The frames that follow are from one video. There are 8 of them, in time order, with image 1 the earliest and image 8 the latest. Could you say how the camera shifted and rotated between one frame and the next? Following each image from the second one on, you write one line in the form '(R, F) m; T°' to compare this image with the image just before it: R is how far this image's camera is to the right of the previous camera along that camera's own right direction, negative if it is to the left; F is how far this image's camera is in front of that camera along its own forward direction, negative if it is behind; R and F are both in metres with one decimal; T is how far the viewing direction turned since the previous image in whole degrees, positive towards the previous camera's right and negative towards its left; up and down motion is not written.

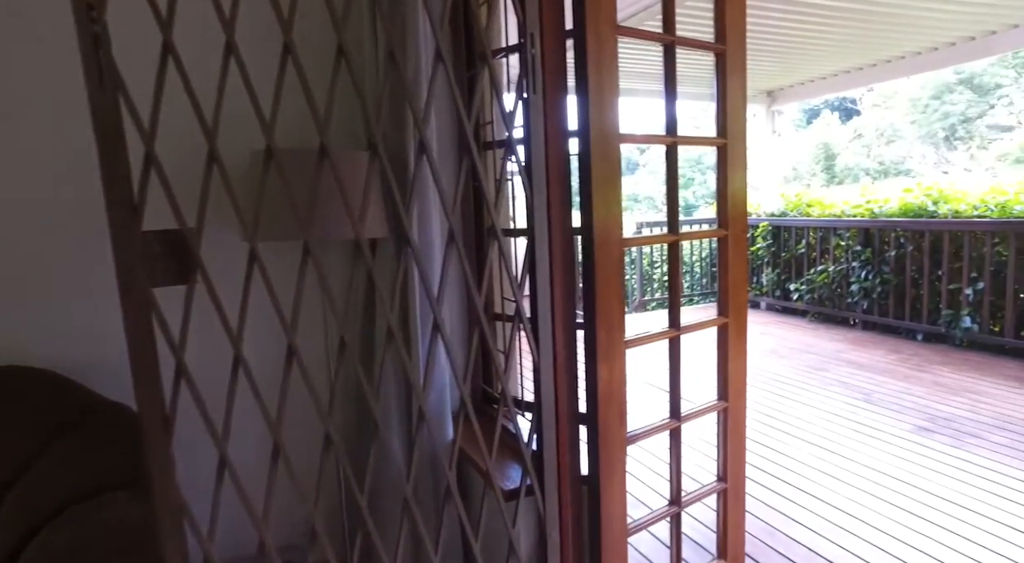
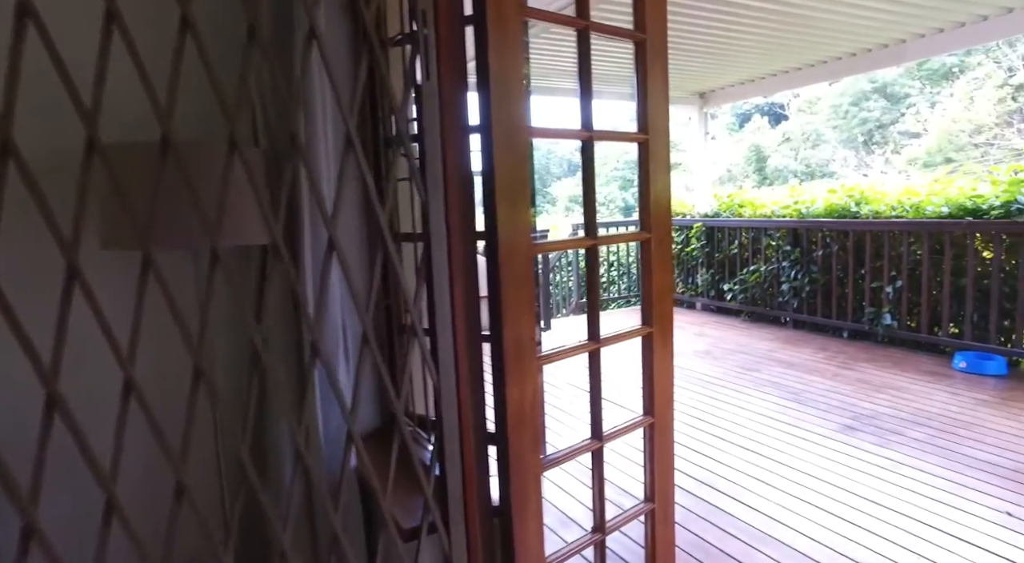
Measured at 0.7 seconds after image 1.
(+0.1, +0.1) m; +5°
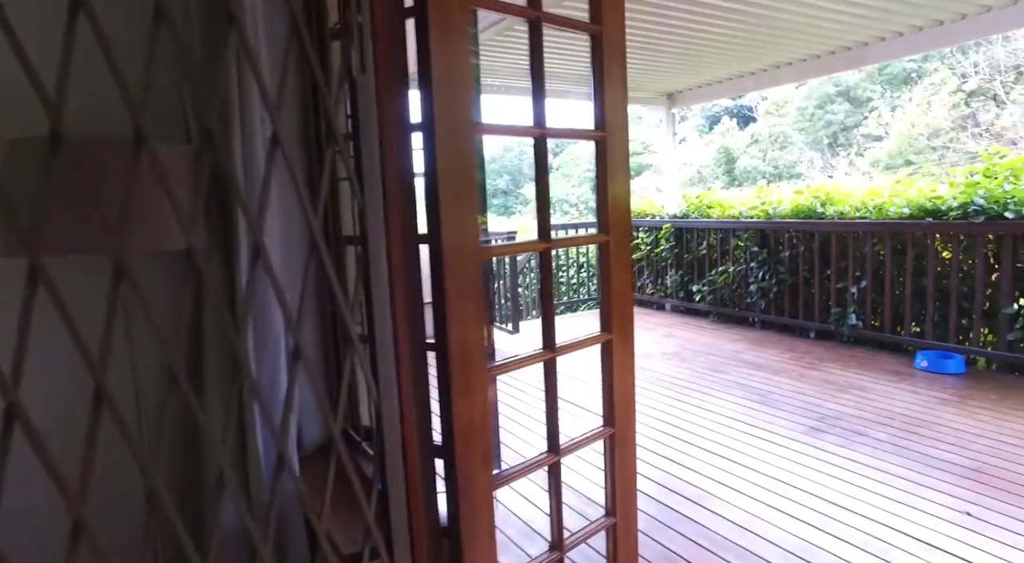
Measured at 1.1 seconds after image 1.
(0.0, +0.1) m; +2°
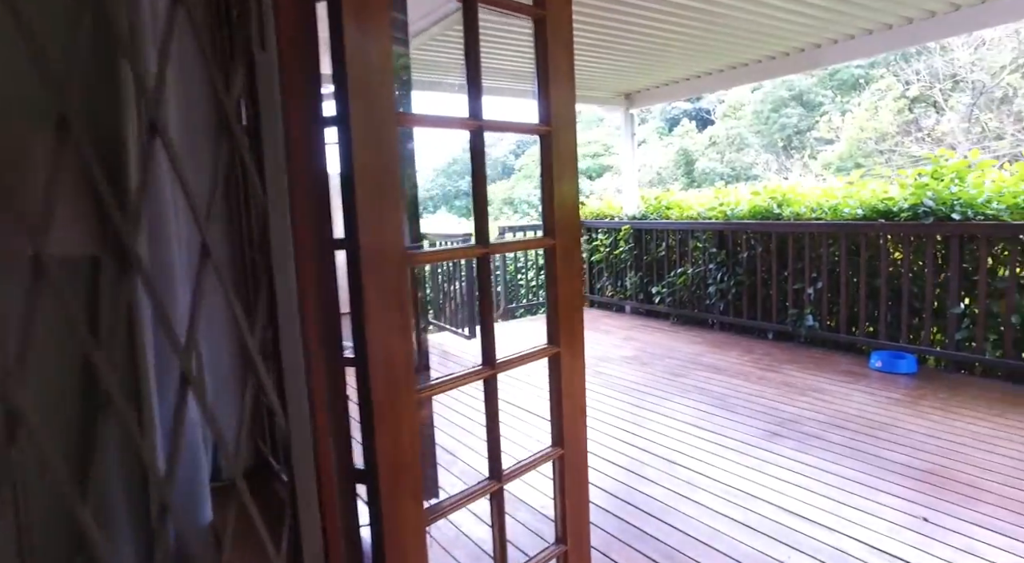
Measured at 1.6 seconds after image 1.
(0.0, +0.1) m; +3°
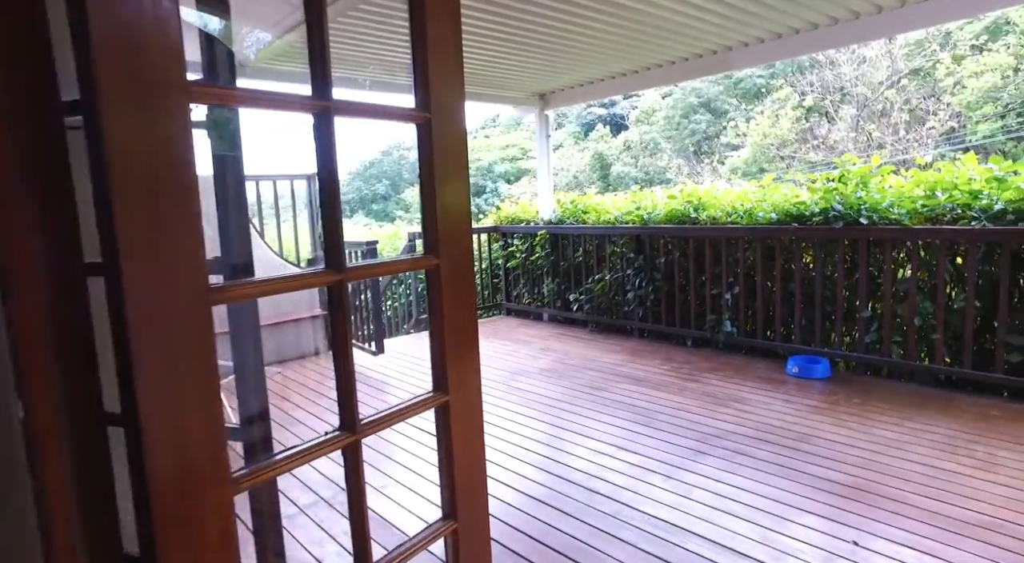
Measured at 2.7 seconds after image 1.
(+0.1, +0.3) m; +7°
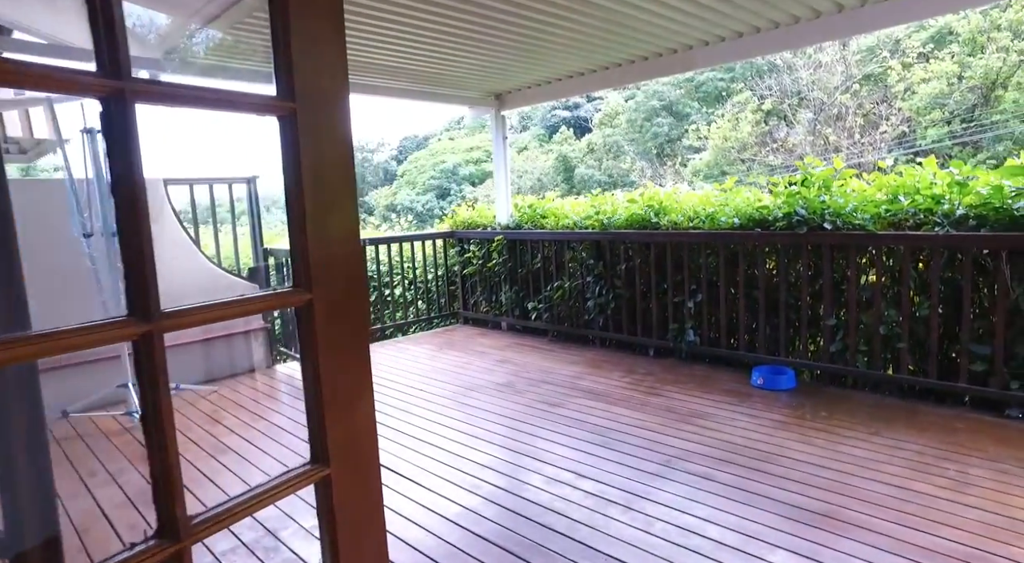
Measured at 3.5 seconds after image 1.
(+0.1, +0.2) m; +3°
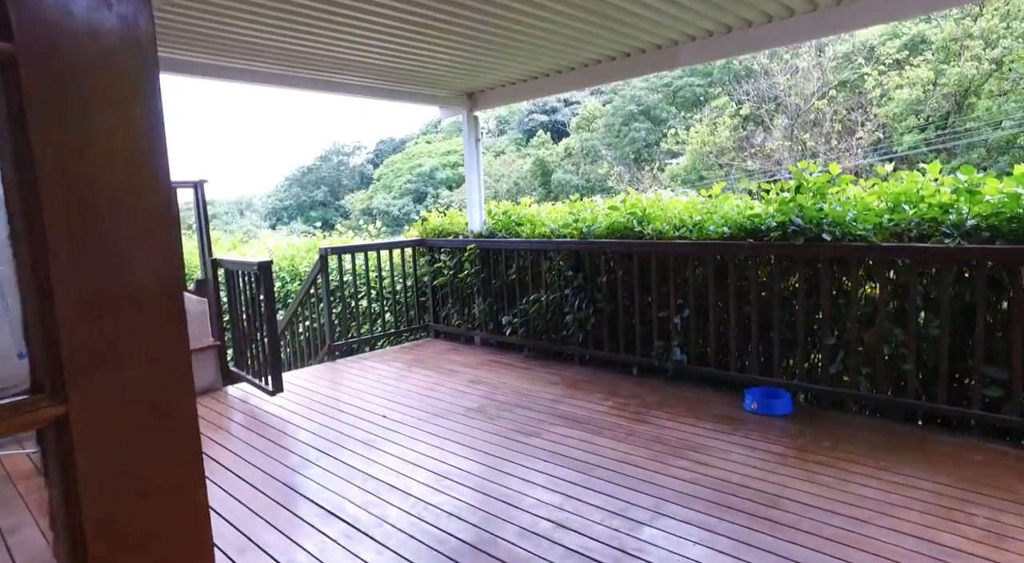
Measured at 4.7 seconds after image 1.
(0.0, +0.3) m; +2°
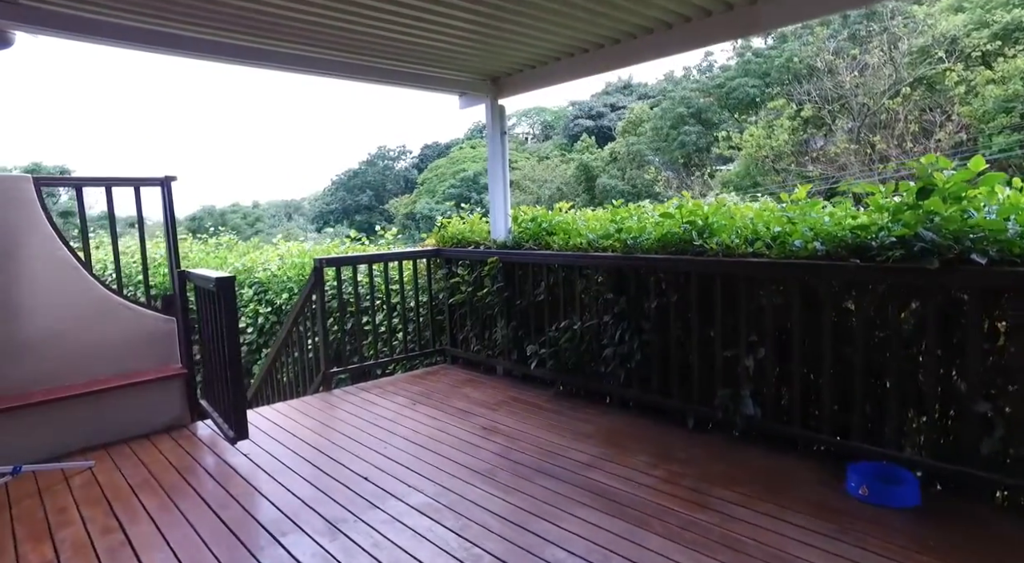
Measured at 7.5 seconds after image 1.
(+0.1, +0.8) m; -4°
